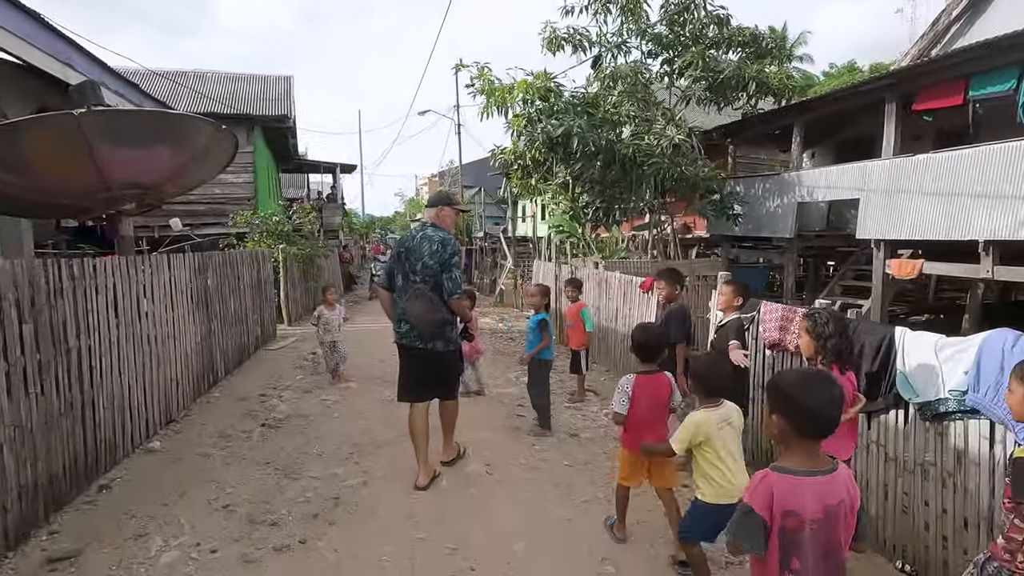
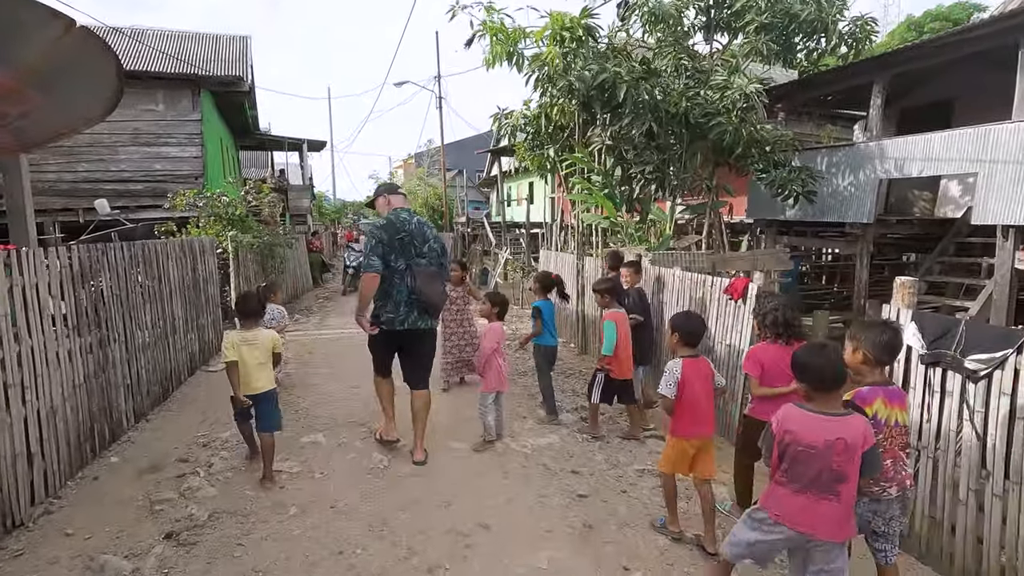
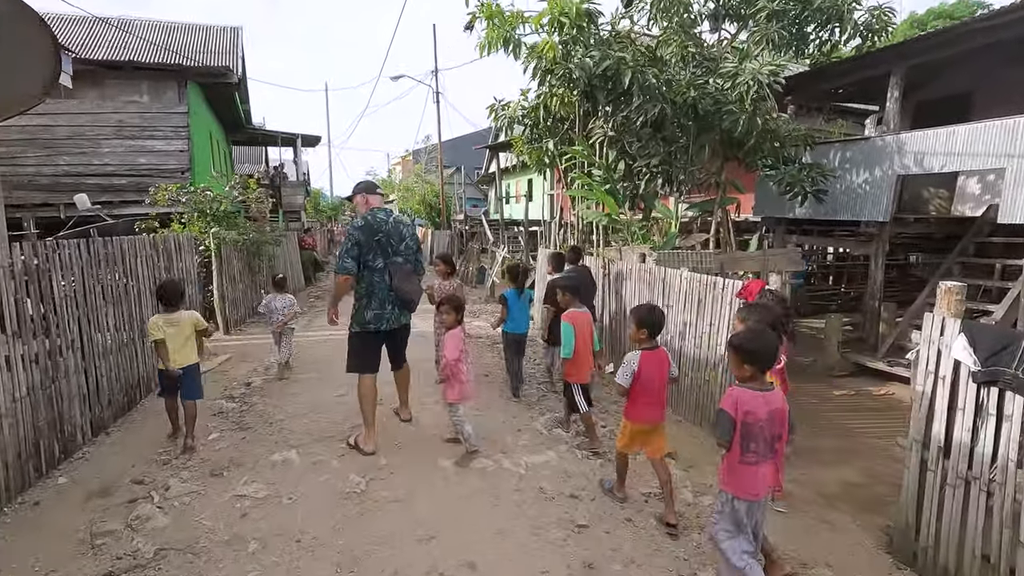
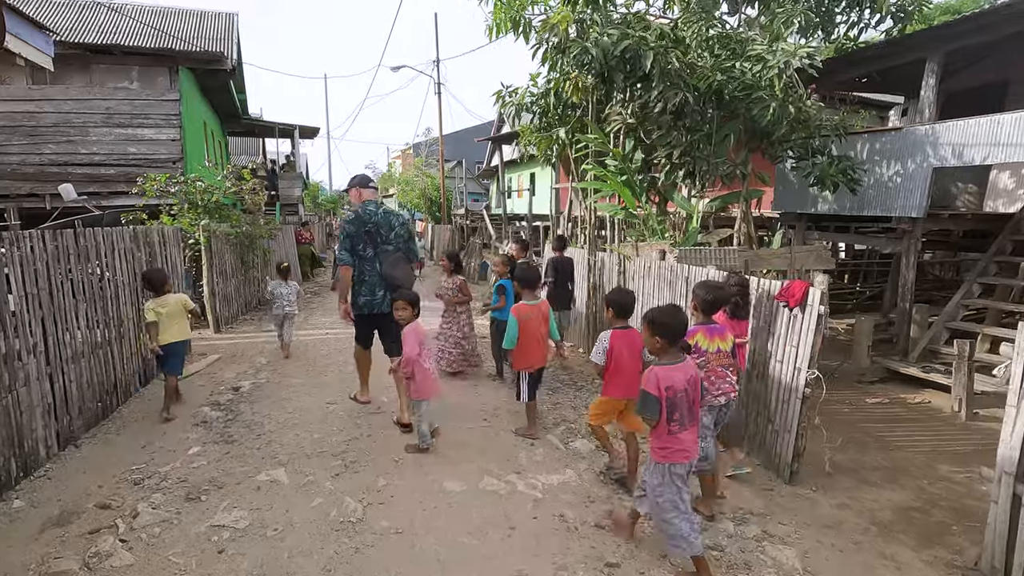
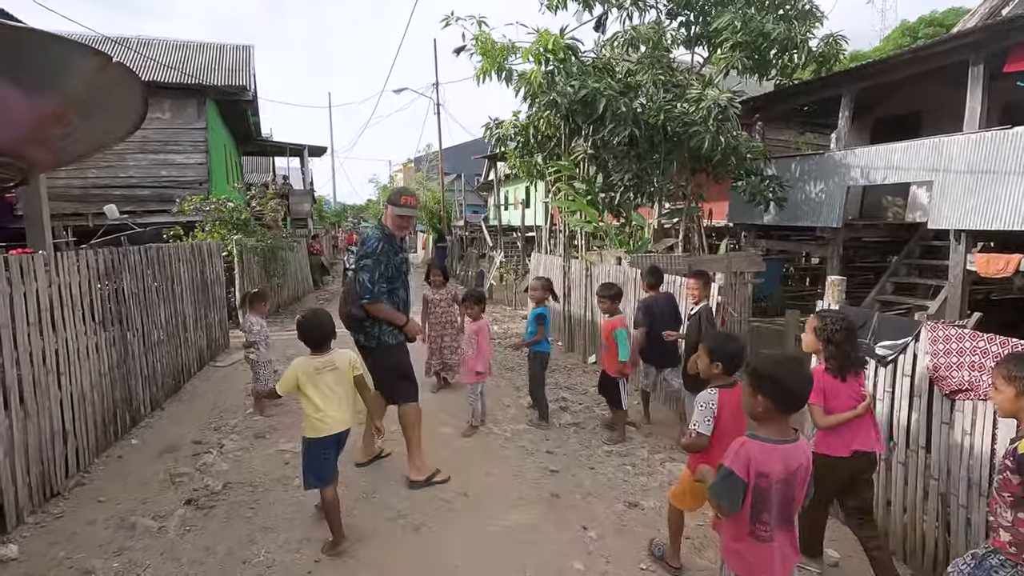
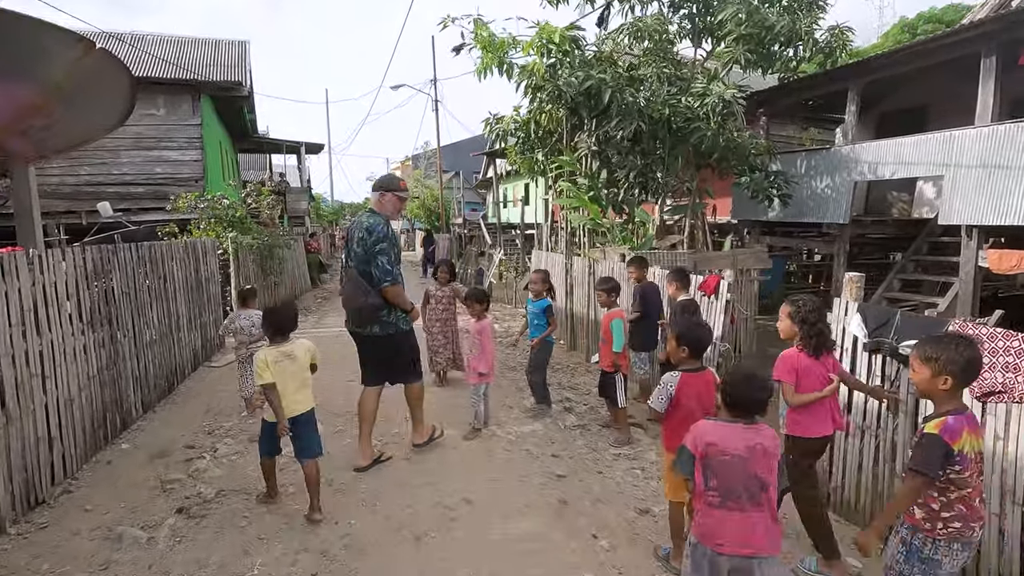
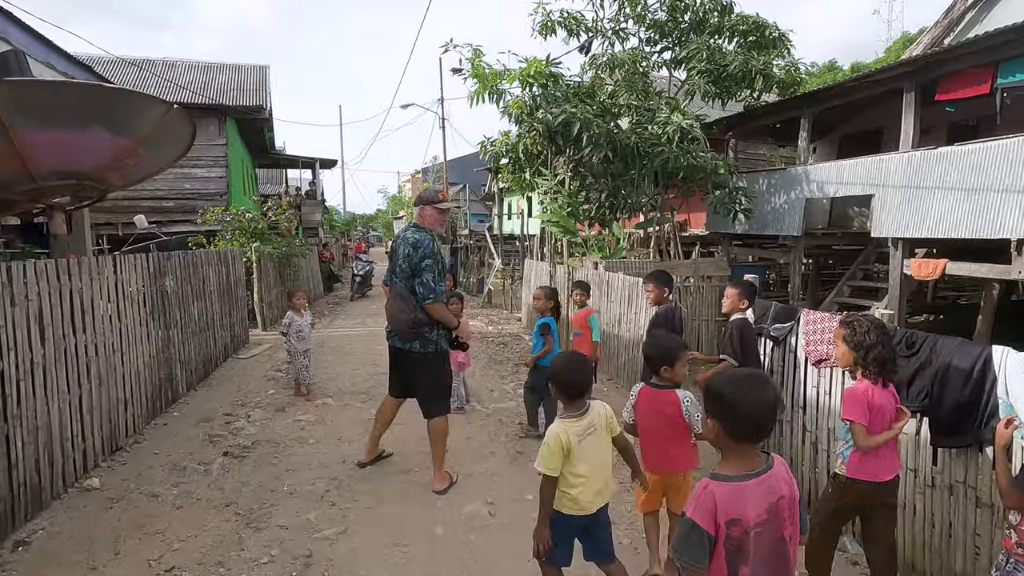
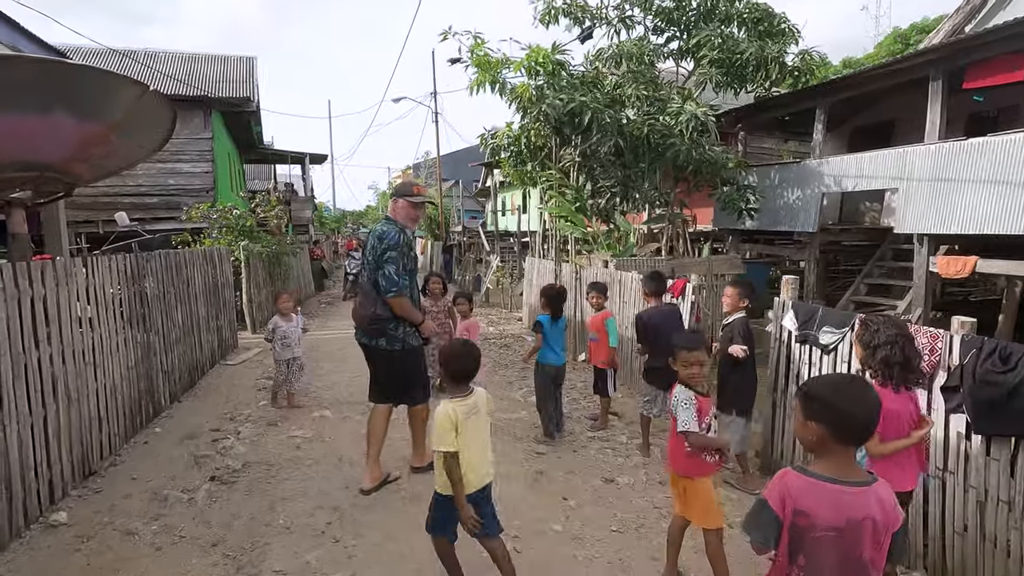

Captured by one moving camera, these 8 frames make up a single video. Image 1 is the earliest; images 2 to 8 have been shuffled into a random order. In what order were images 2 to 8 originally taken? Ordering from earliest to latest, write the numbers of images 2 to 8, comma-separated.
7, 8, 5, 6, 2, 3, 4
